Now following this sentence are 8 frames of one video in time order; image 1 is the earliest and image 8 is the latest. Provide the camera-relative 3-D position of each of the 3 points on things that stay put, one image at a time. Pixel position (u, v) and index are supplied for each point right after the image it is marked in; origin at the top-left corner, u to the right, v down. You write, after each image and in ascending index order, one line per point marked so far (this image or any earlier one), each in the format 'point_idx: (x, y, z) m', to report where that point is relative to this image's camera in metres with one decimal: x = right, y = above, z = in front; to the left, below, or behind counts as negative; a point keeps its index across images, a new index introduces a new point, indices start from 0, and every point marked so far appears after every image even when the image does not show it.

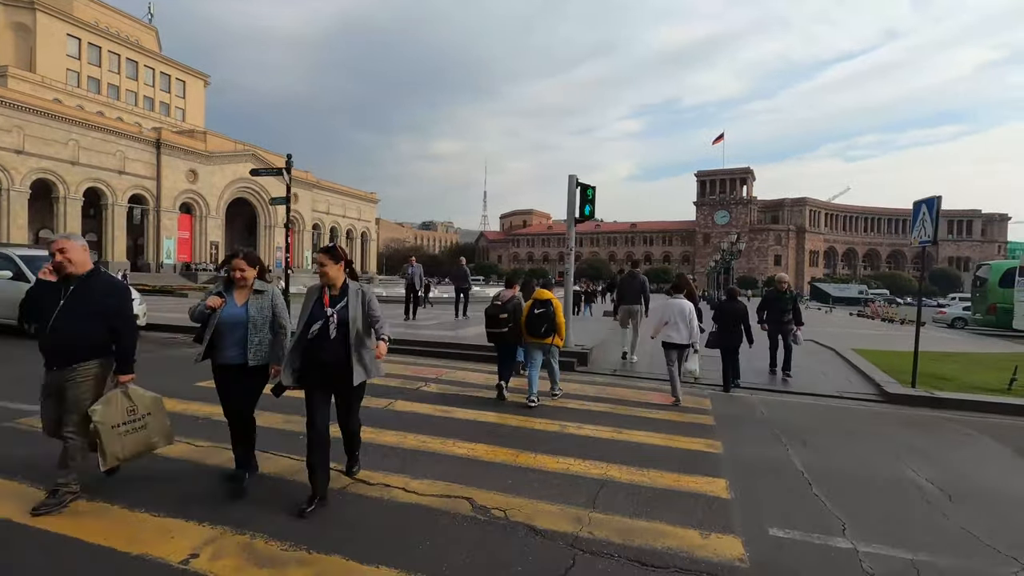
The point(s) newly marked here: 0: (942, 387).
0: (+7.4, -1.7, +9.2) m
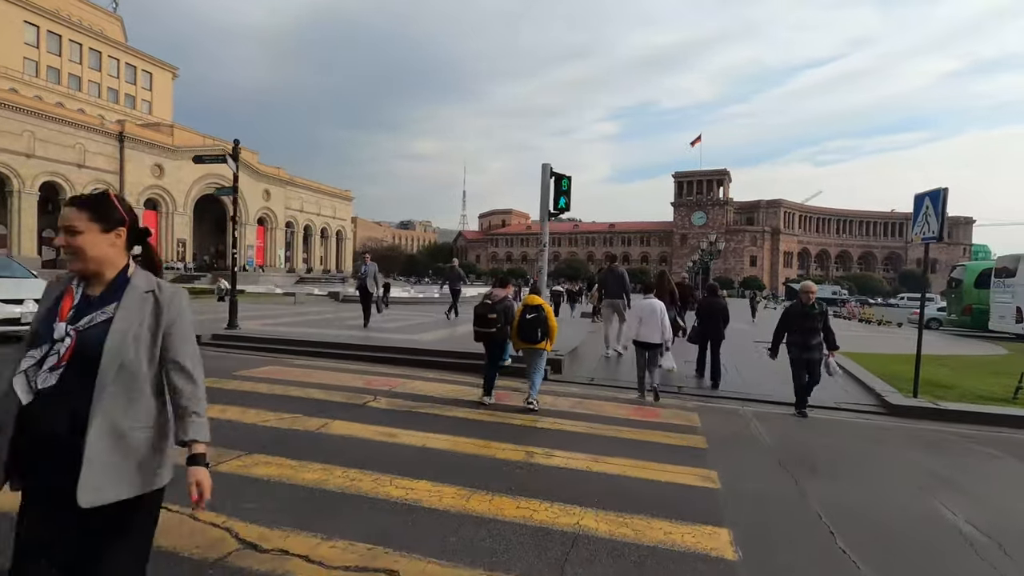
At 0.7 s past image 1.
0: (+6.9, -1.7, +8.4) m
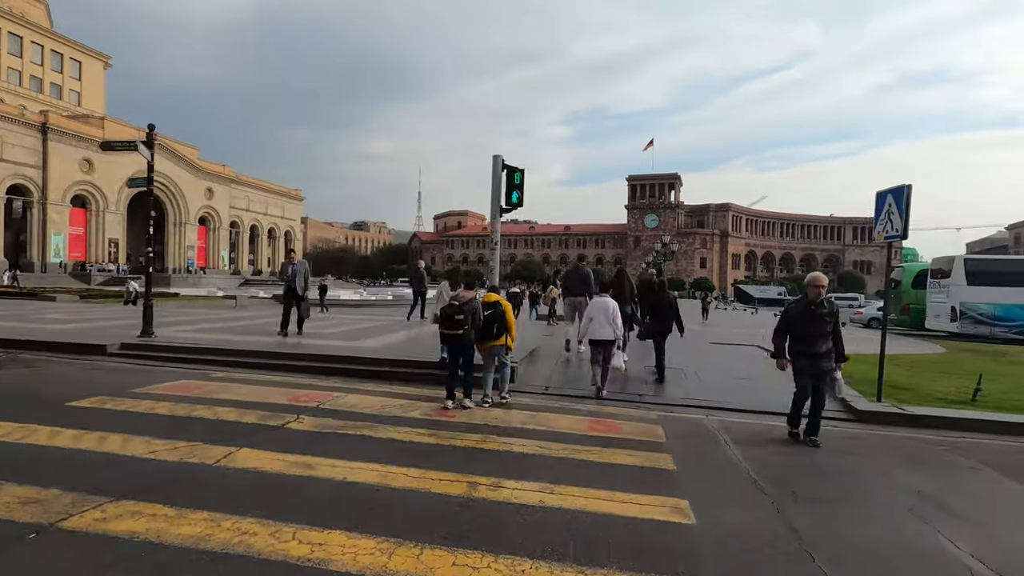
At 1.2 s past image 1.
0: (+6.1, -1.7, +8.2) m
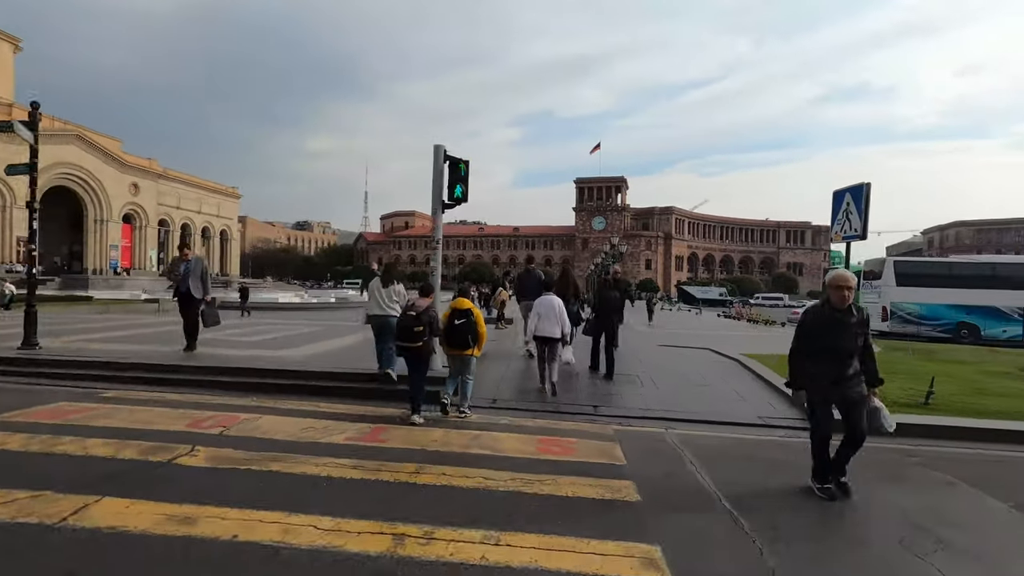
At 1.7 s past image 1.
0: (+5.3, -1.8, +8.0) m
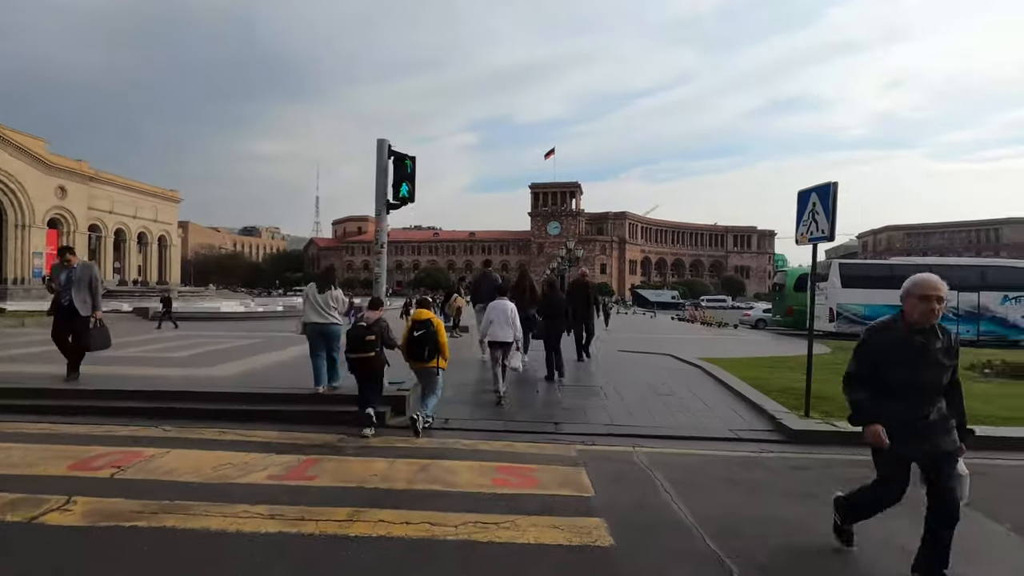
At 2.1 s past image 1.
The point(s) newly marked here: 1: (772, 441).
0: (+4.6, -1.8, +7.7) m
1: (+3.2, -1.9, +6.5) m
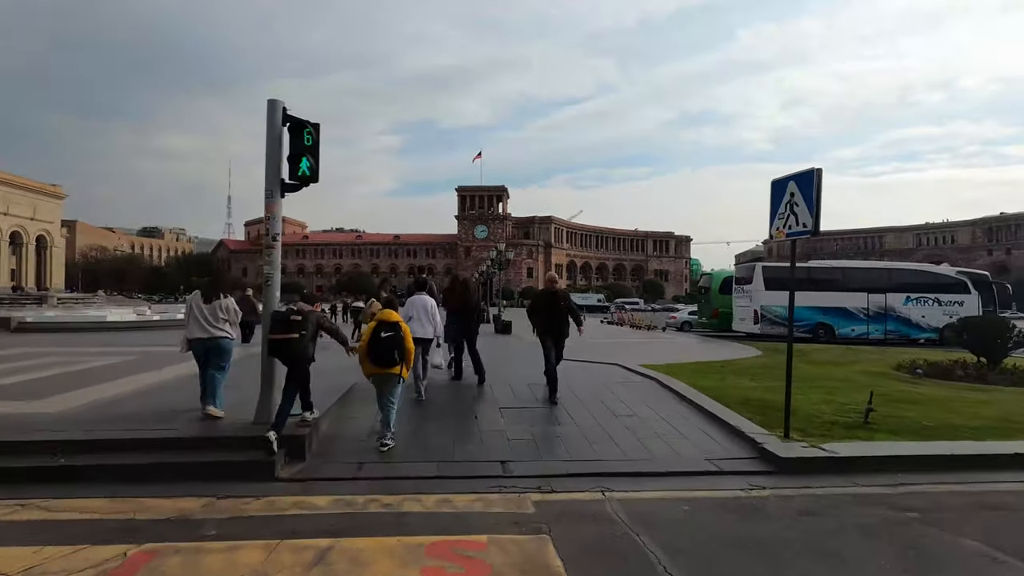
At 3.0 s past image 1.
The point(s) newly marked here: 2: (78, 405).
0: (+3.8, -1.8, +6.9) m
1: (+2.5, -1.9, +5.5) m
2: (-6.4, -1.7, +7.9) m
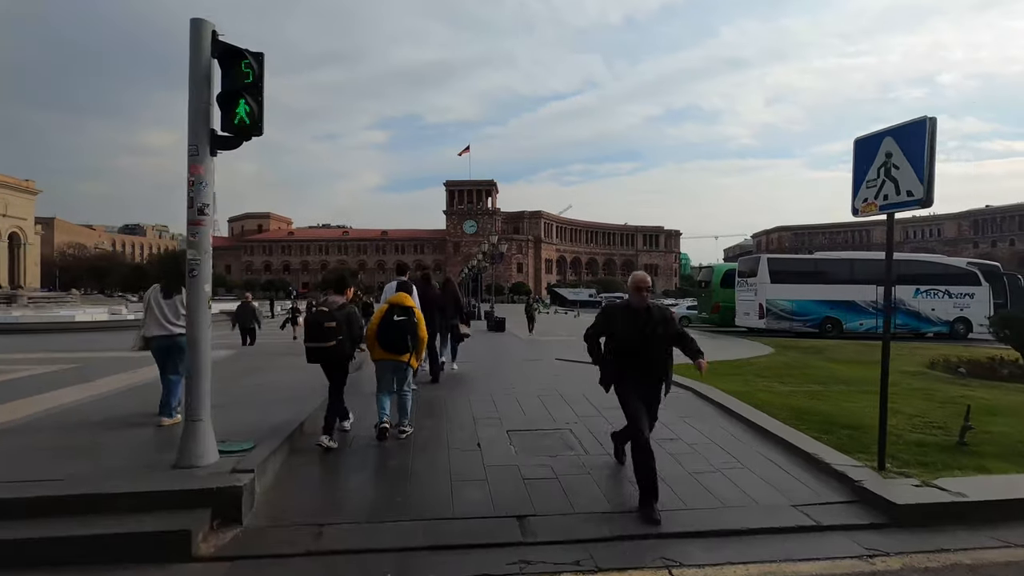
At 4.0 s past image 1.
0: (+4.0, -1.7, +5.4) m
1: (+2.7, -1.8, +4.0) m
2: (-6.3, -1.6, +6.3) m
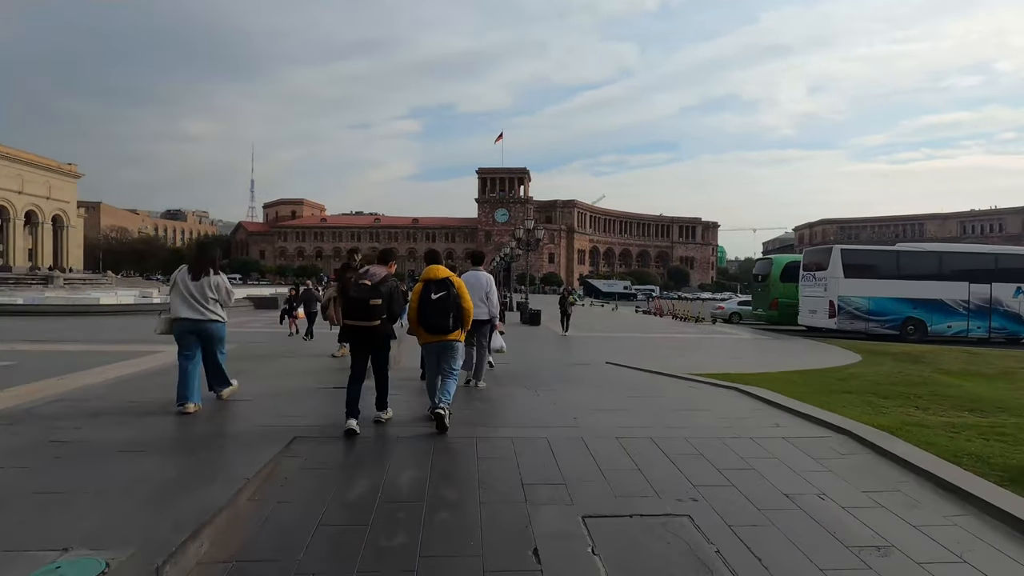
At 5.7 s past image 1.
0: (+4.4, -1.7, +2.8) m
1: (+3.1, -1.8, +1.5) m
2: (-5.8, -1.4, +4.2) m
